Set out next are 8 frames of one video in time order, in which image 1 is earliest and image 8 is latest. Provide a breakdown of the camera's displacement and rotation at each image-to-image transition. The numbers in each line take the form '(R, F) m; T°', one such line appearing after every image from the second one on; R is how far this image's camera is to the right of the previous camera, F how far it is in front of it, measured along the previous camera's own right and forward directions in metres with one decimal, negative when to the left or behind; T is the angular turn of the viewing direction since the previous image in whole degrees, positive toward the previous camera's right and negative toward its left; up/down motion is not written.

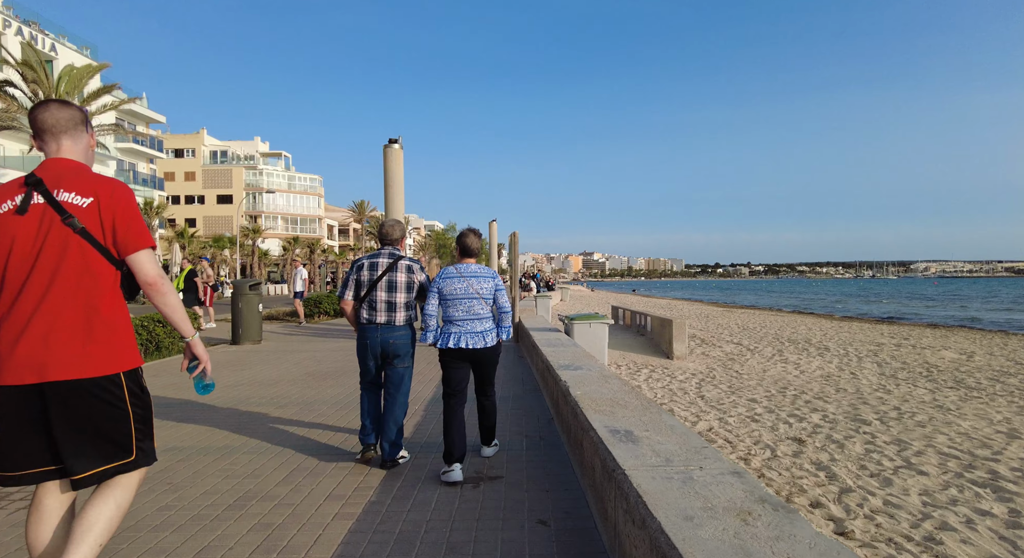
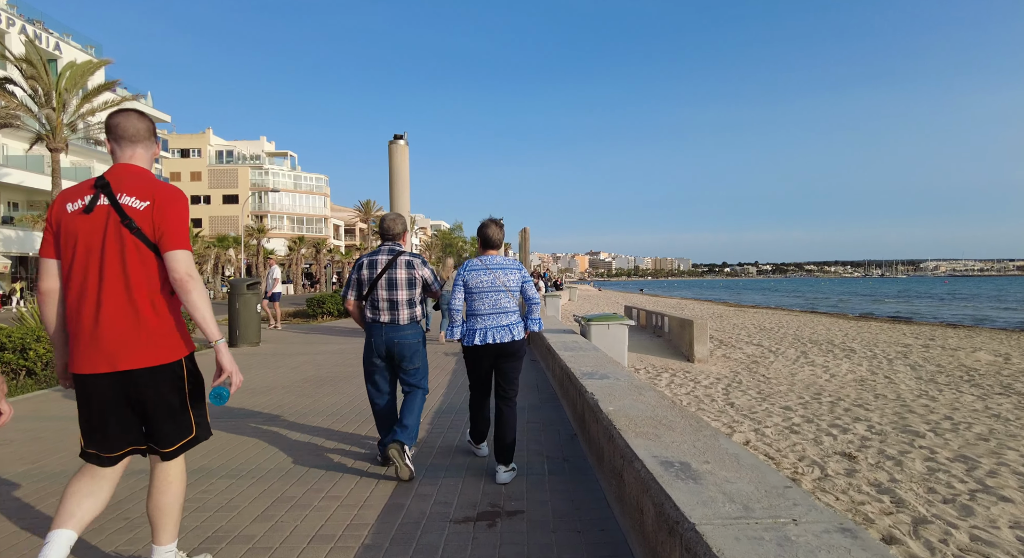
(-0.1, +0.5) m; -1°
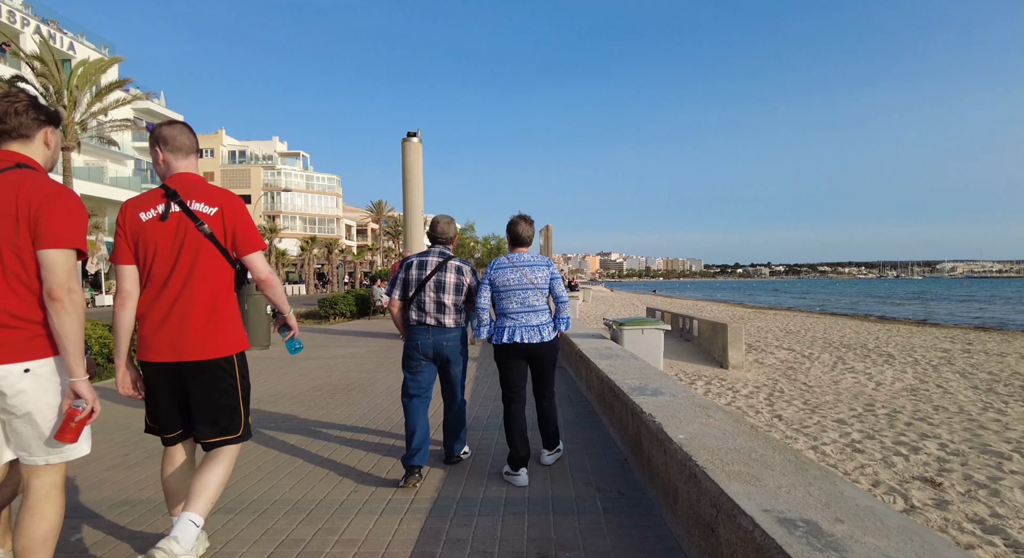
(-0.2, +0.4) m; -1°
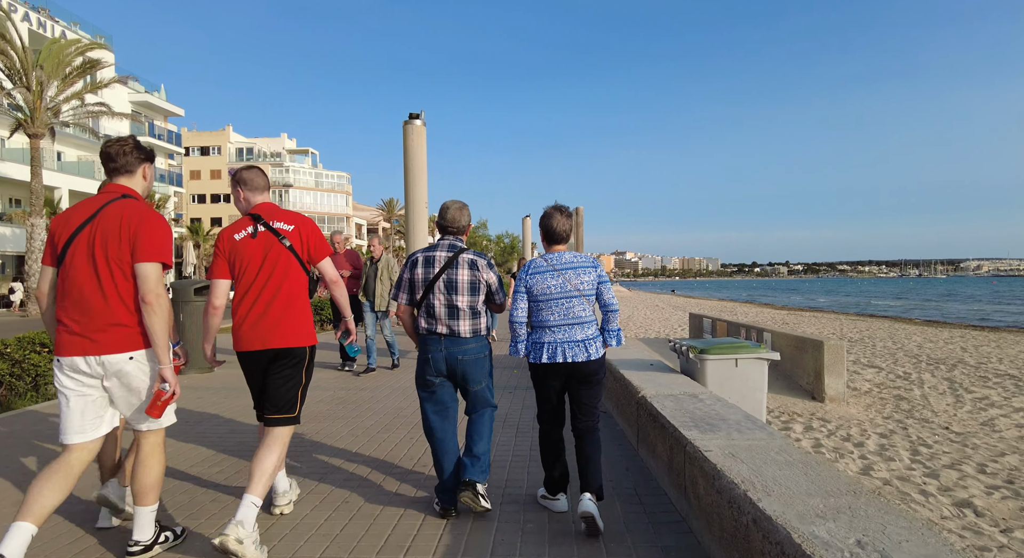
(0.0, +2.0) m; -2°
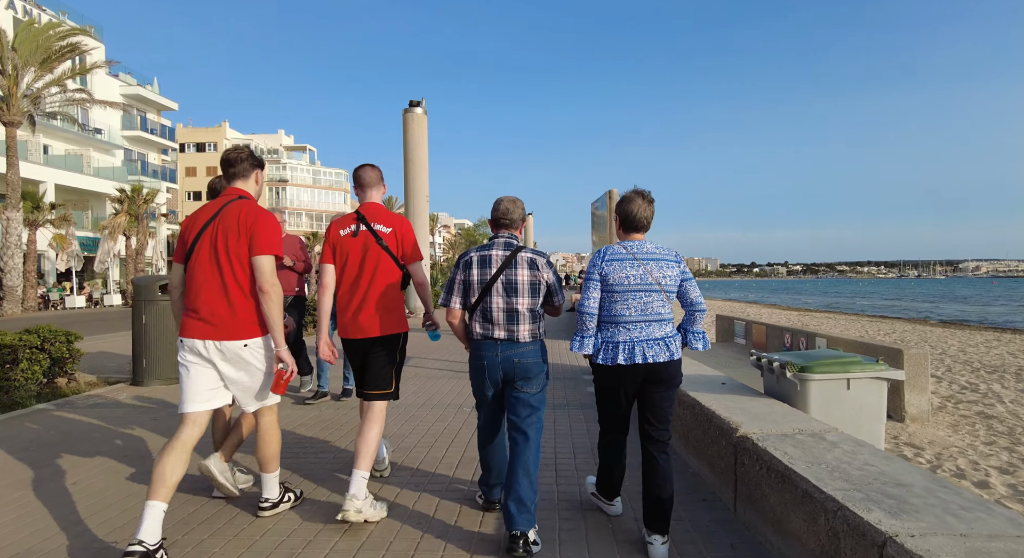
(-0.2, +1.0) m; 0°
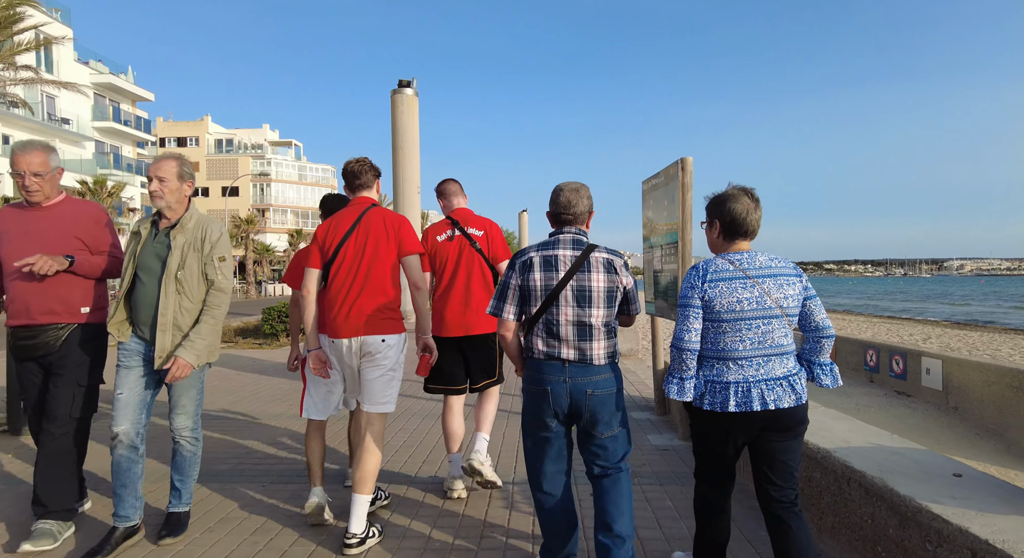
(-0.3, +1.6) m; +1°
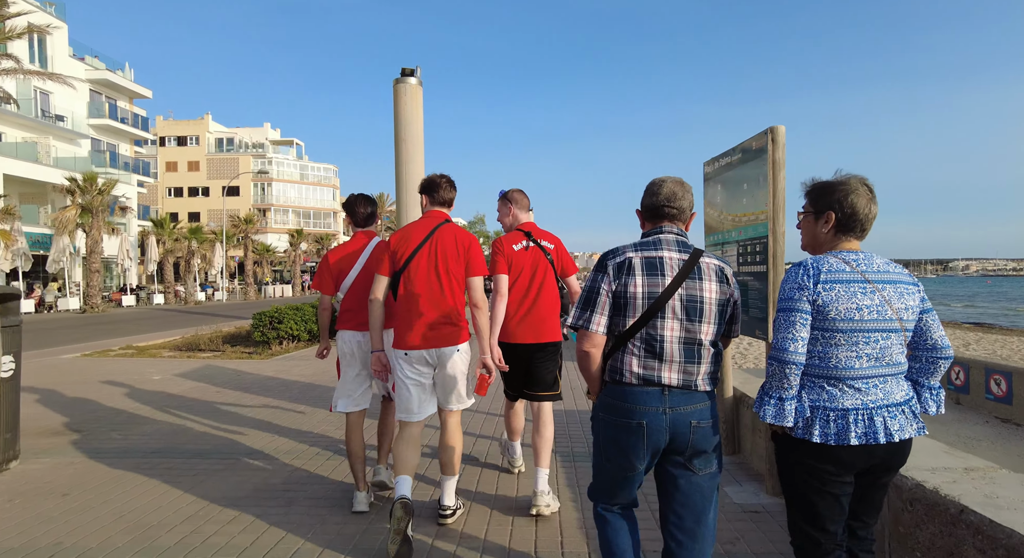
(-0.2, +0.9) m; 0°
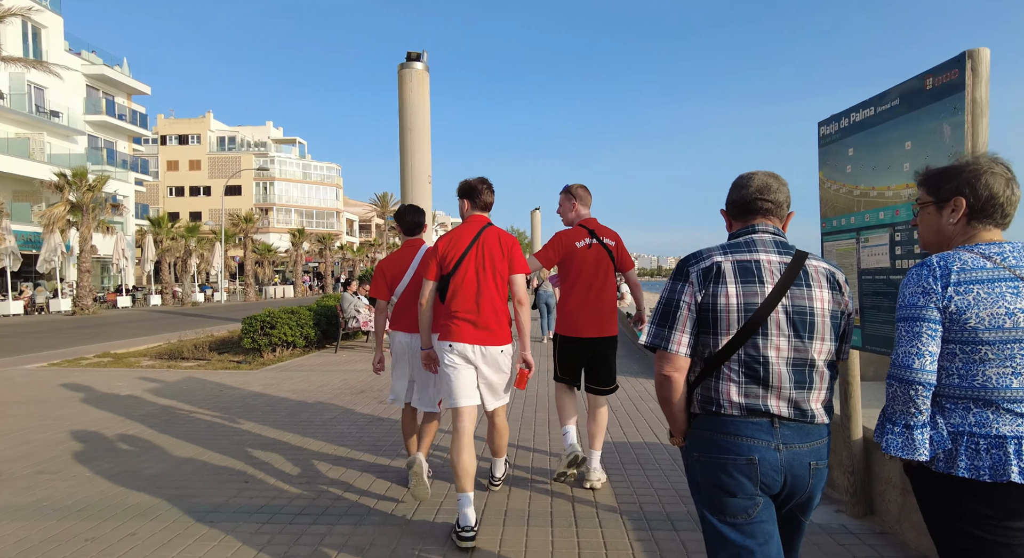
(-0.3, +1.0) m; 0°
